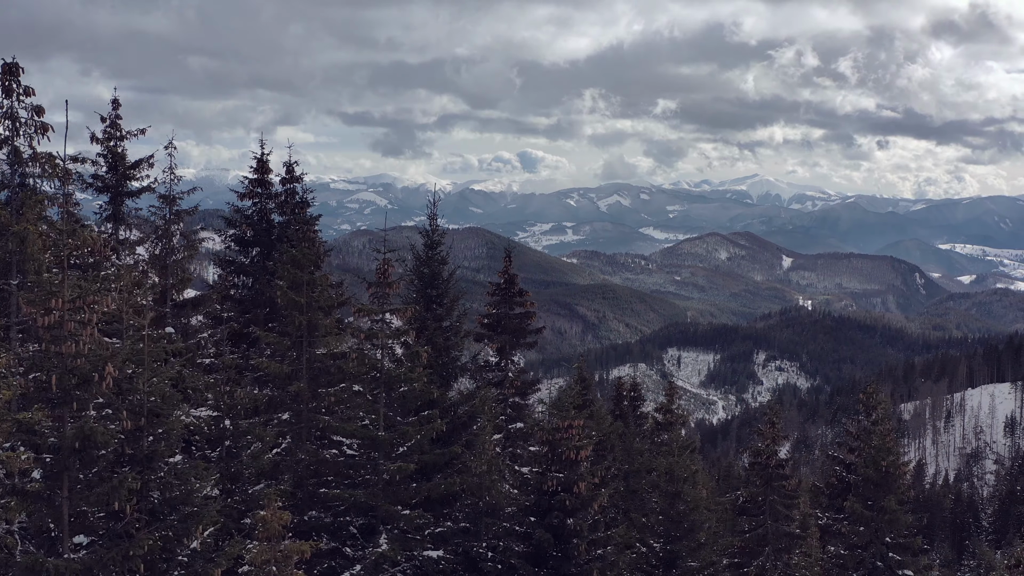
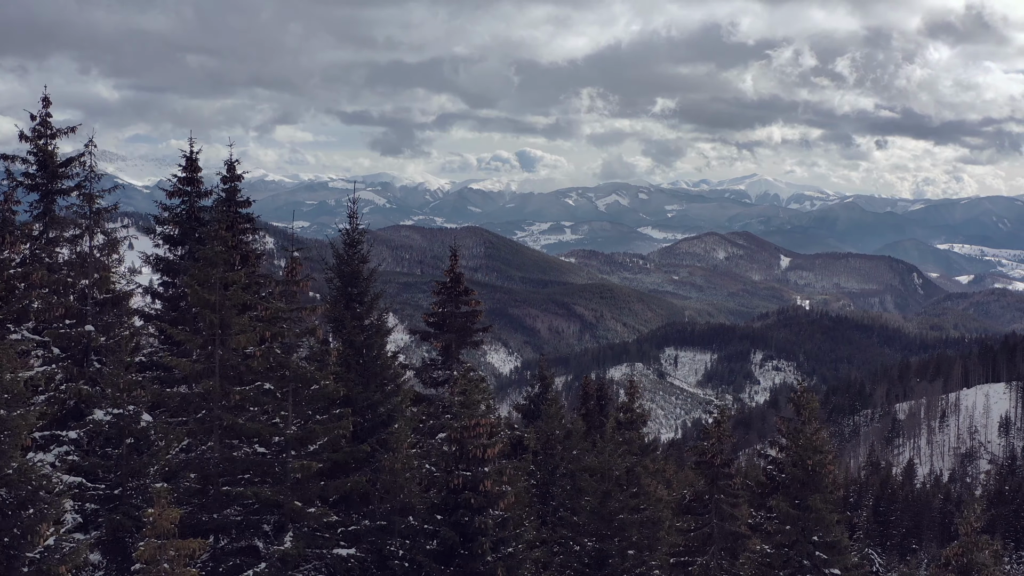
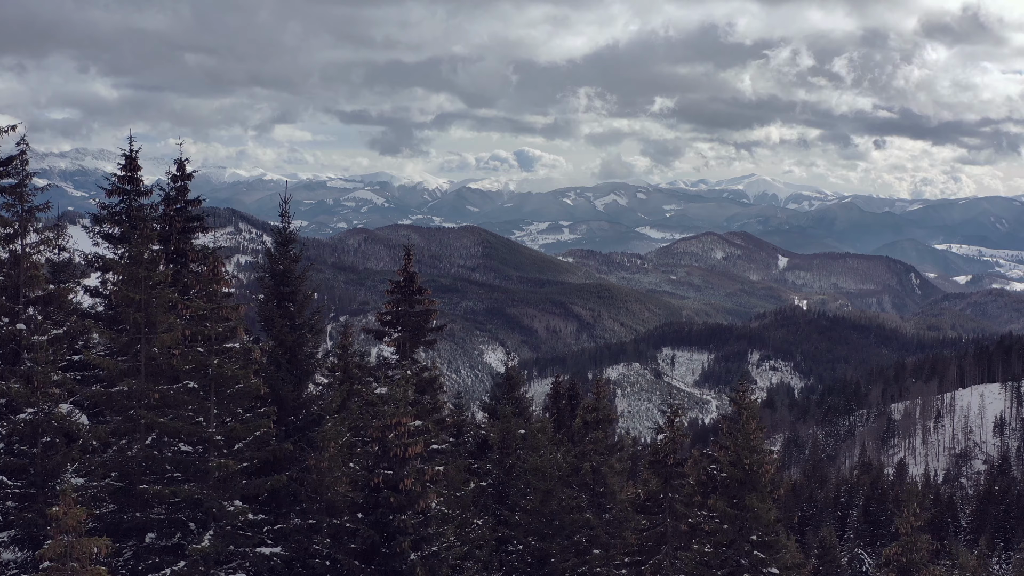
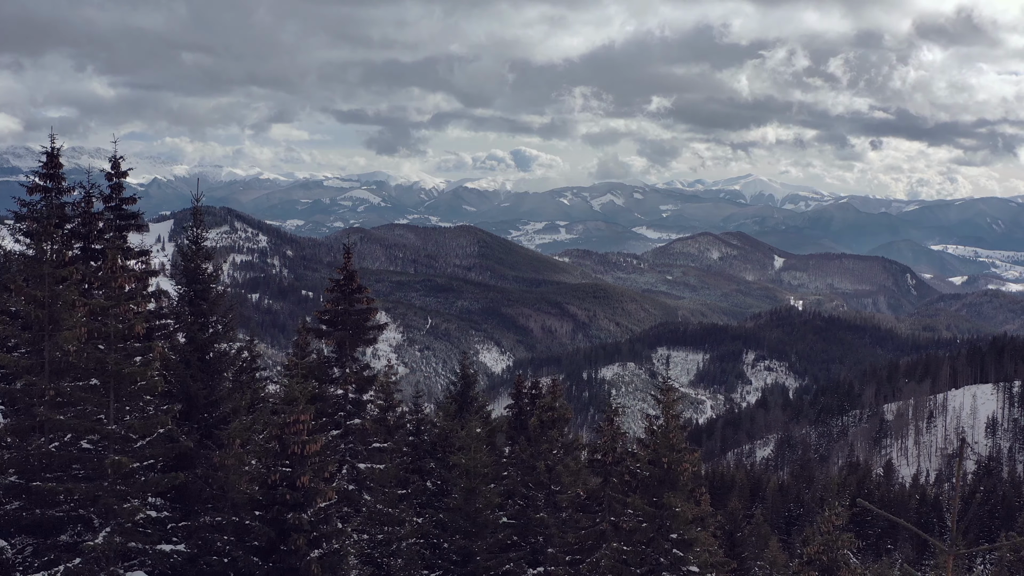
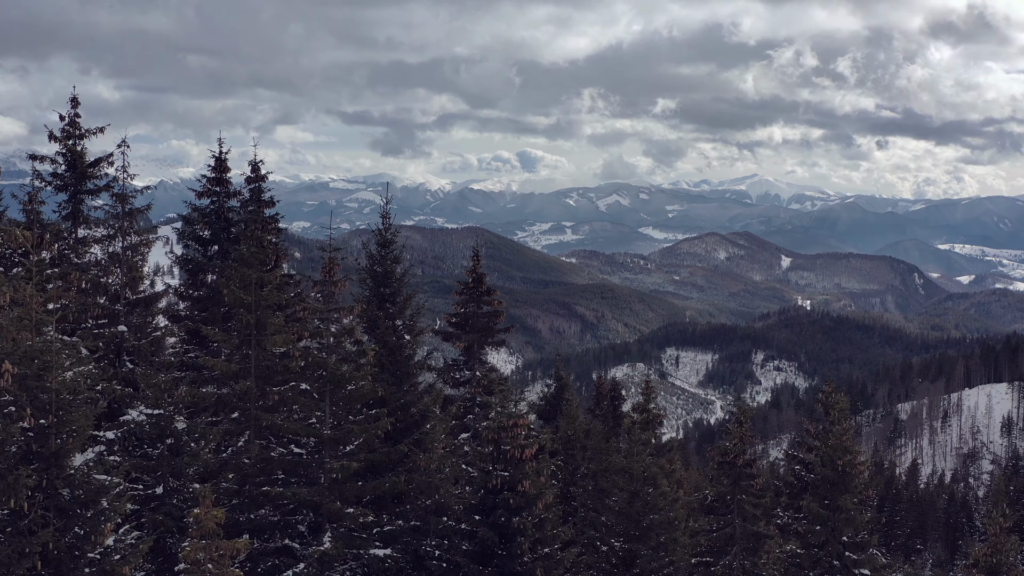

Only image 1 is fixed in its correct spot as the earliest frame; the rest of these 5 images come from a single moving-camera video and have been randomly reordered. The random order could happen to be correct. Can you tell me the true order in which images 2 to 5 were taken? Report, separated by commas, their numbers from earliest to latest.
5, 2, 3, 4
